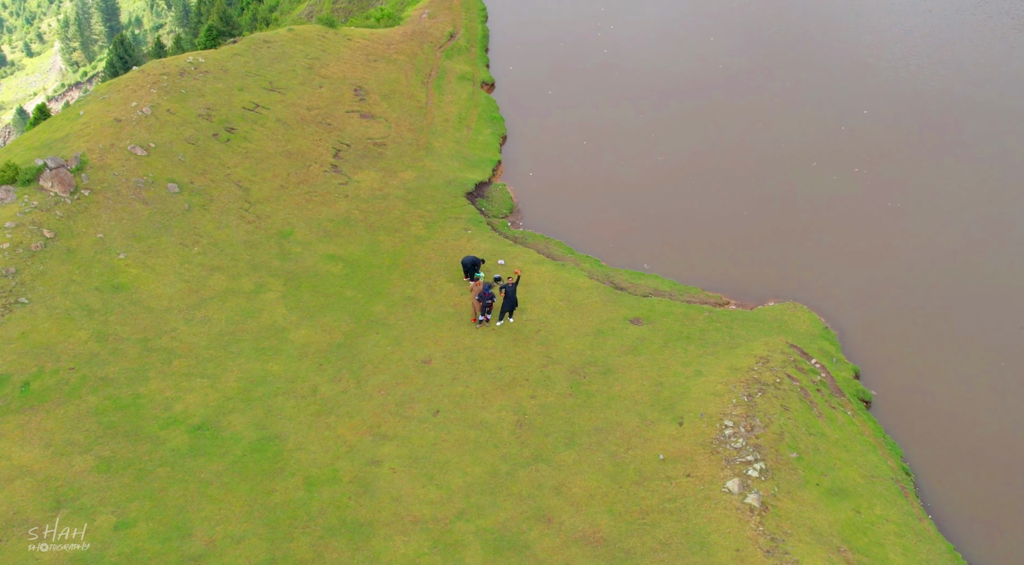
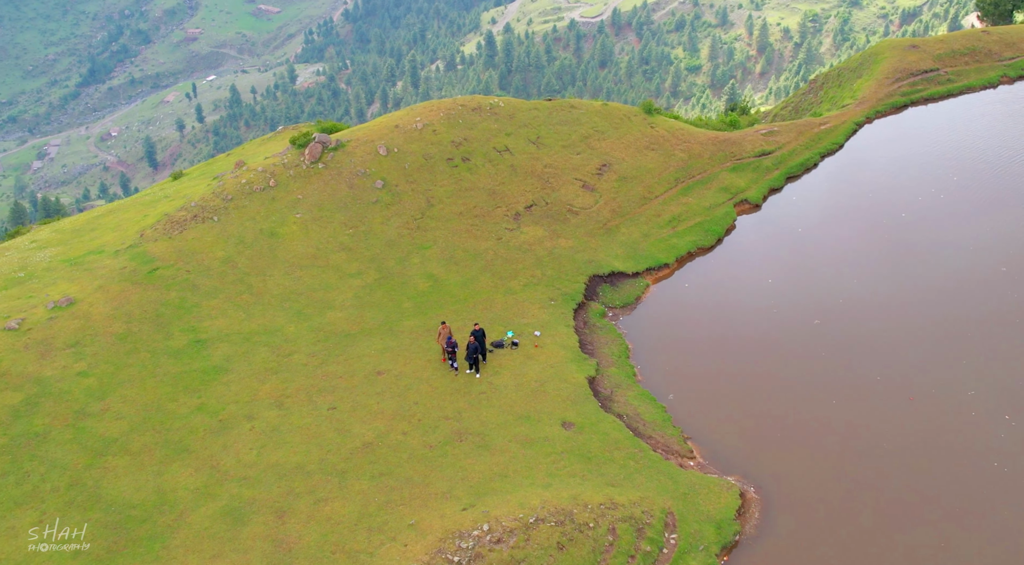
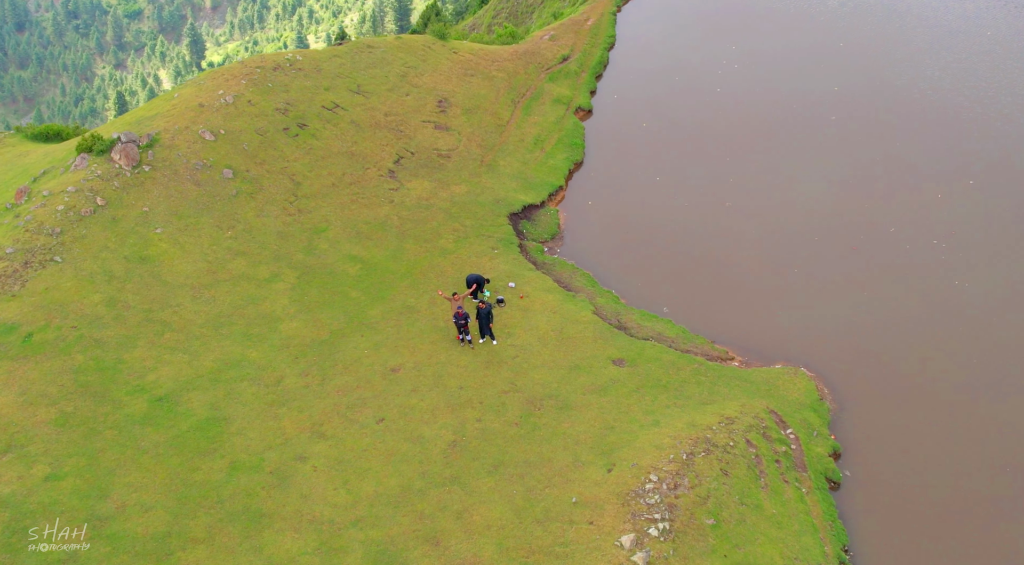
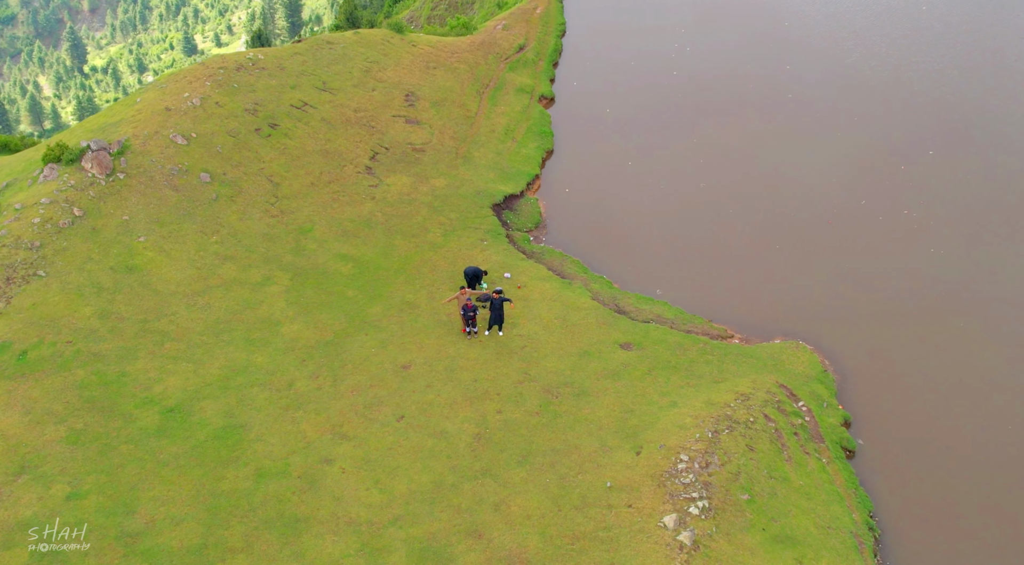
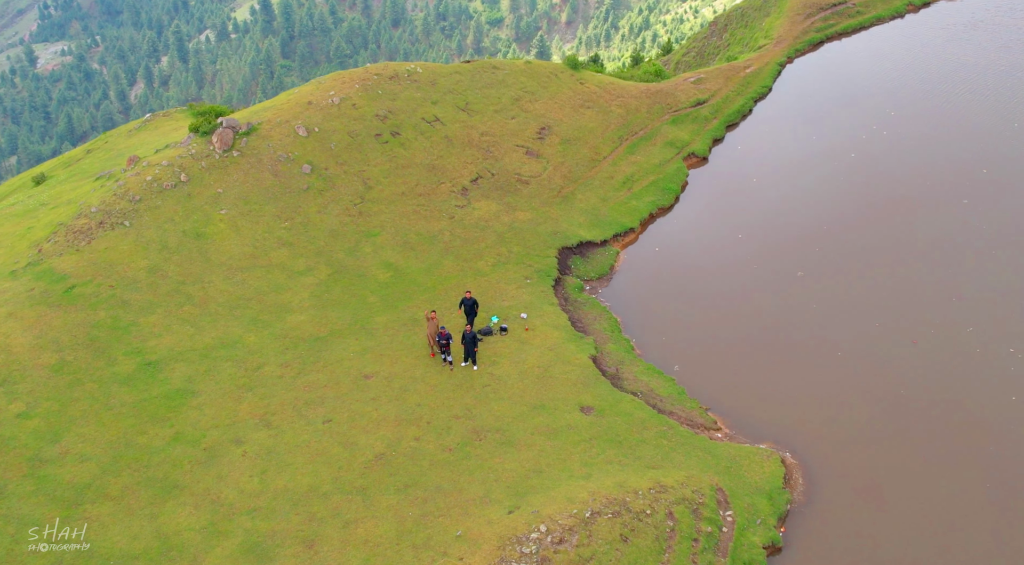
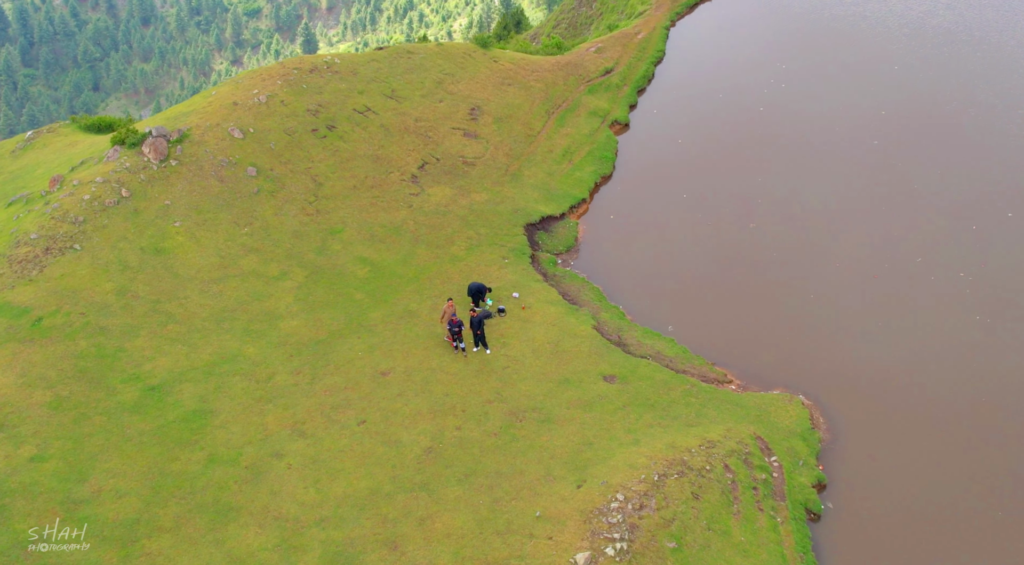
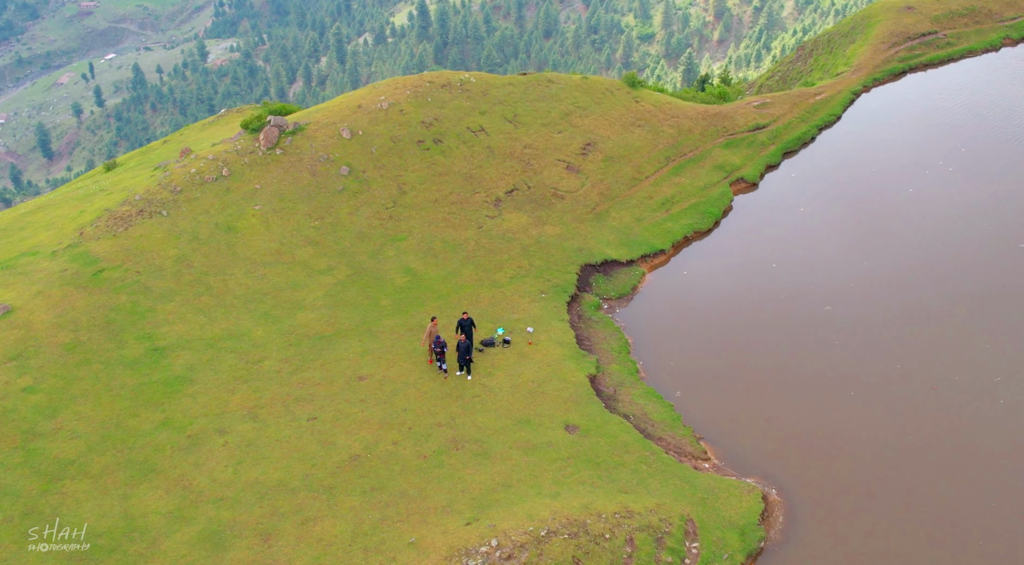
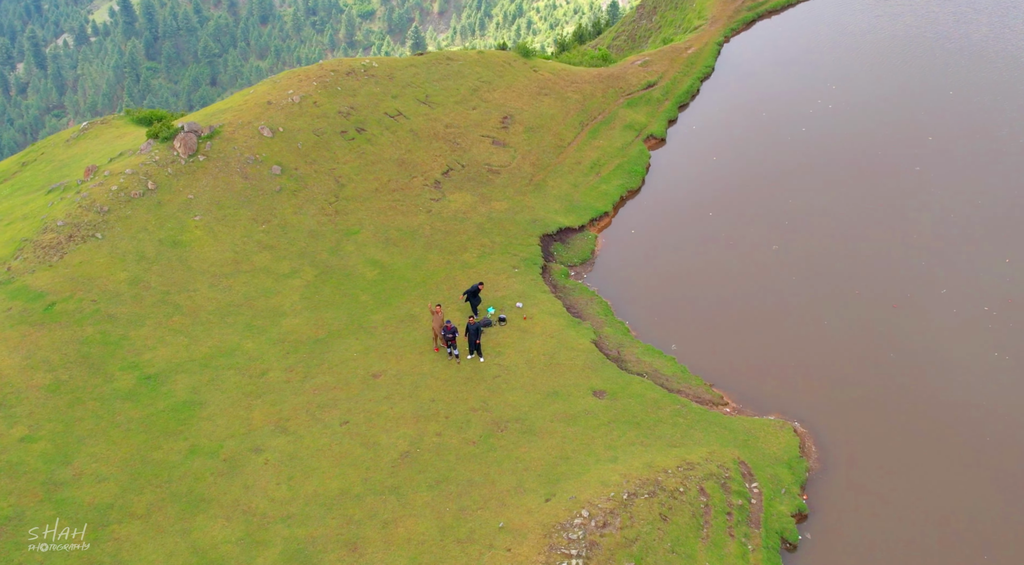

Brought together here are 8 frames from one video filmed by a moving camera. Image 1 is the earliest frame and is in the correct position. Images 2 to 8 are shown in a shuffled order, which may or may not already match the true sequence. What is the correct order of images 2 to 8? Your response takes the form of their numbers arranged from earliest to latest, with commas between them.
4, 3, 6, 8, 5, 7, 2
